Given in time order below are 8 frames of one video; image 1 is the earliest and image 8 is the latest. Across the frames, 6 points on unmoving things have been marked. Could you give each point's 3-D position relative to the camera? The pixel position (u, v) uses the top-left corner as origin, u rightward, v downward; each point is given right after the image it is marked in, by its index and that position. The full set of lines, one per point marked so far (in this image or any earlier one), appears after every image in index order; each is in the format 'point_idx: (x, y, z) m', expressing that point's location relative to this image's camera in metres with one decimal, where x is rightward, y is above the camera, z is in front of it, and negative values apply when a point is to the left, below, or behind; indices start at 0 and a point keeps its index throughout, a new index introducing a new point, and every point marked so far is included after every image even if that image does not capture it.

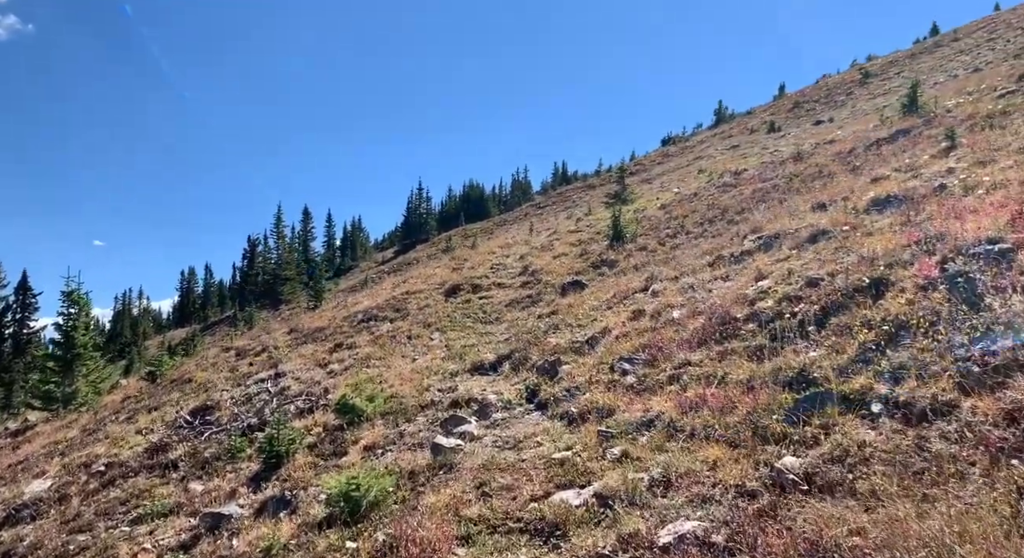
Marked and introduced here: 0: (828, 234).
0: (+6.8, +1.0, +18.9) m
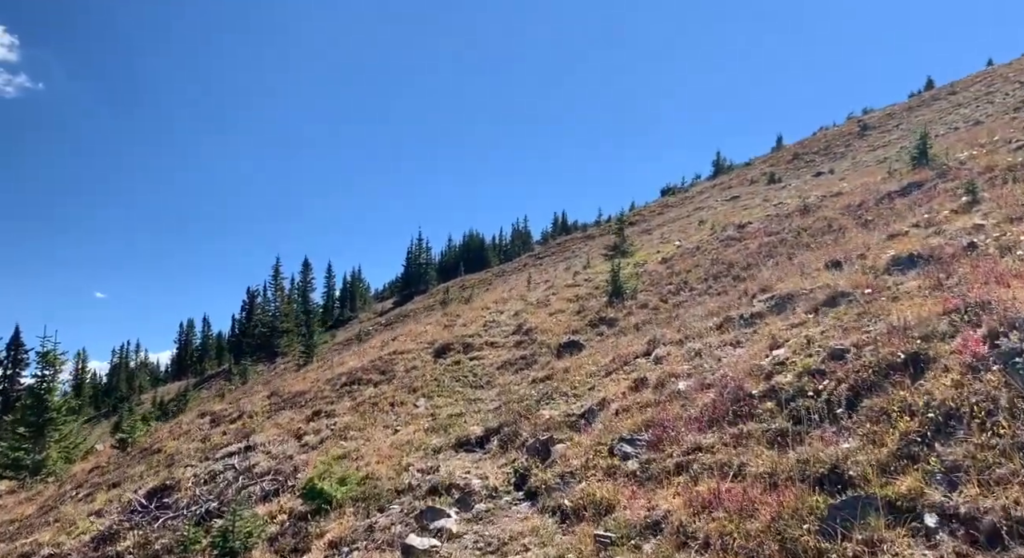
0: (+6.5, -0.3, +17.1) m
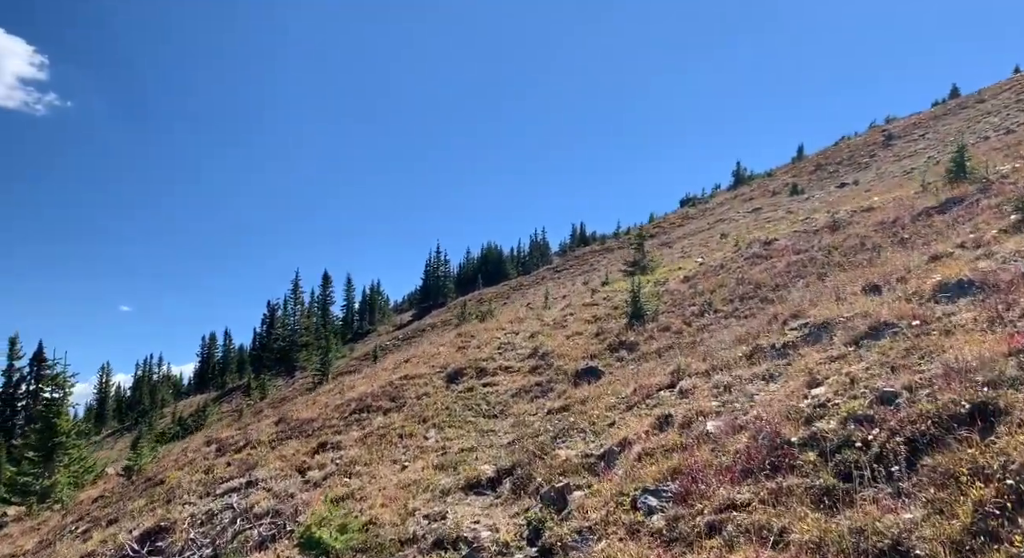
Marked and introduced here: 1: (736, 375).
0: (+6.8, -0.9, +15.6) m
1: (+4.5, -2.0, +17.8) m
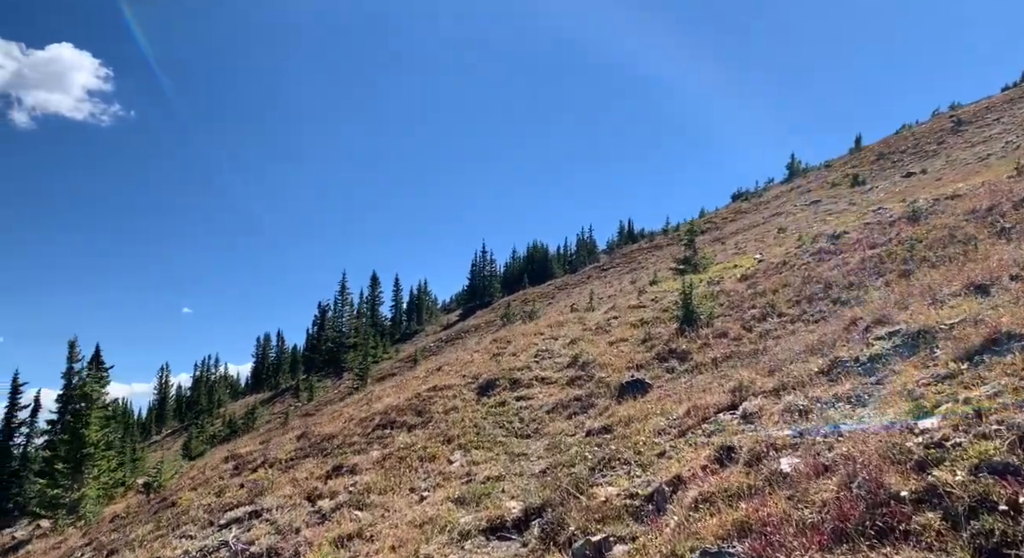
0: (+7.1, -0.8, +12.3) m
1: (+5.0, -2.0, +14.7) m
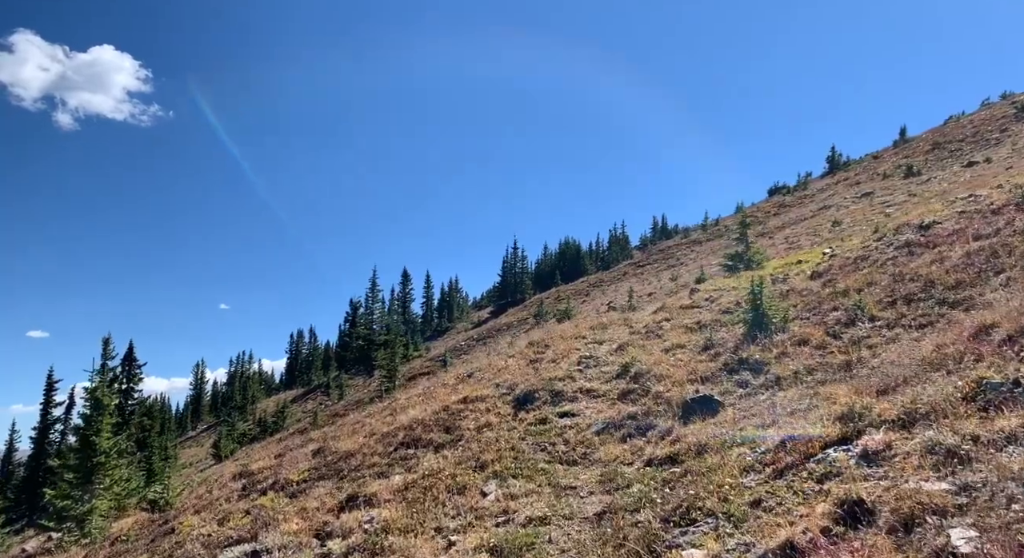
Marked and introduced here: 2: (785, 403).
0: (+7.7, -0.8, +8.6) m
1: (+5.7, -1.9, +11.0) m
2: (+5.4, -2.4, +17.5) m
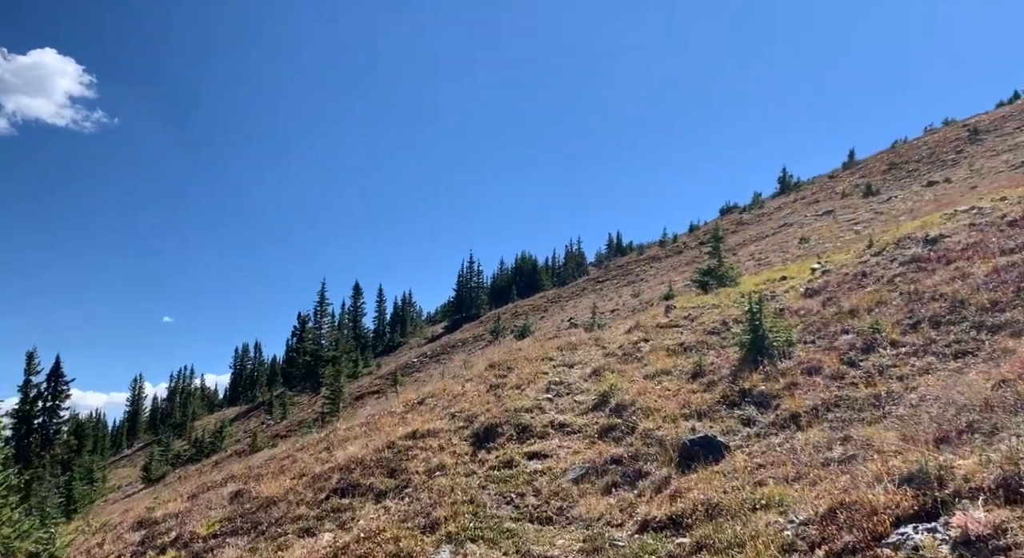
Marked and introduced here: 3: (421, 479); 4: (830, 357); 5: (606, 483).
0: (+7.5, -1.0, +5.4) m
1: (+5.4, -2.1, +7.7) m
2: (+4.8, -2.7, +14.1) m
3: (-1.8, -4.1, +17.7) m
4: (+6.7, -1.6, +18.6) m
5: (+1.7, -3.6, +15.5) m
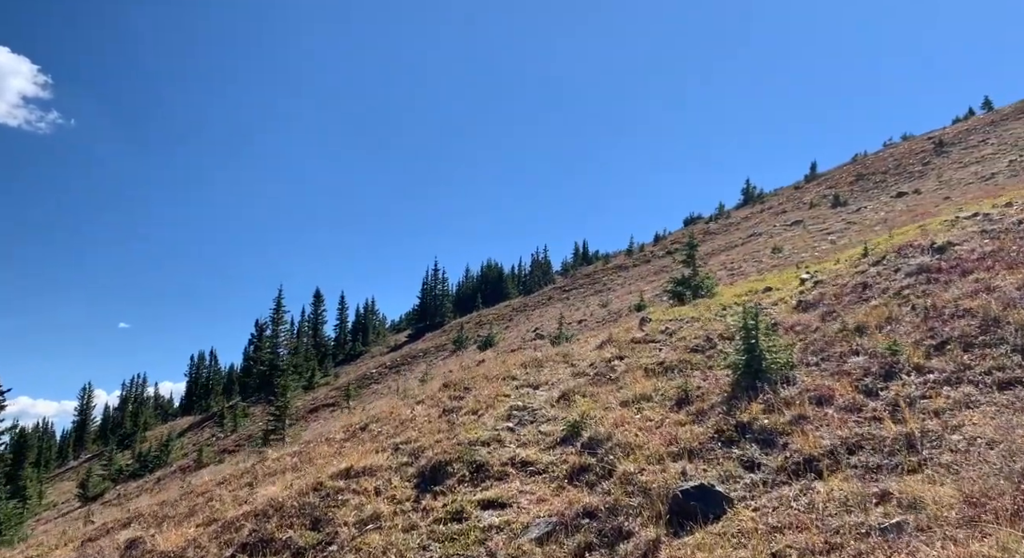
0: (+7.2, -1.1, +2.5) m
1: (+5.0, -2.2, +4.7) m
2: (+4.1, -2.8, +11.1) m
3: (-2.6, -4.2, +14.4) m
4: (+5.8, -1.8, +15.6) m
5: (+1.0, -3.8, +12.3) m
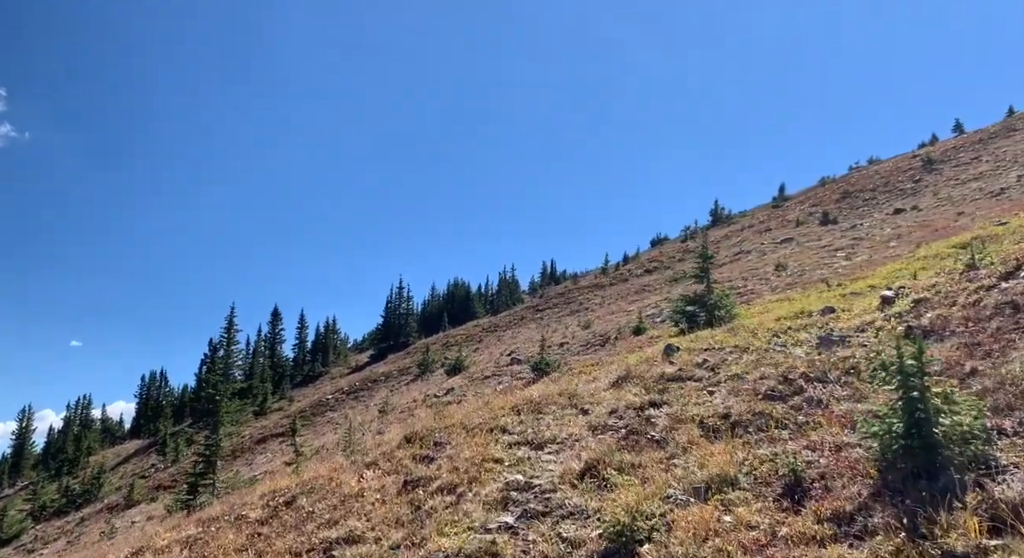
0: (+8.0, -0.9, -4.2) m
1: (+5.6, -2.1, -2.1) m
2: (+4.5, -2.8, +4.2) m
3: (-2.4, -4.2, +7.1) m
4: (+6.0, -1.9, +8.8) m
5: (+1.3, -3.8, +5.3) m
